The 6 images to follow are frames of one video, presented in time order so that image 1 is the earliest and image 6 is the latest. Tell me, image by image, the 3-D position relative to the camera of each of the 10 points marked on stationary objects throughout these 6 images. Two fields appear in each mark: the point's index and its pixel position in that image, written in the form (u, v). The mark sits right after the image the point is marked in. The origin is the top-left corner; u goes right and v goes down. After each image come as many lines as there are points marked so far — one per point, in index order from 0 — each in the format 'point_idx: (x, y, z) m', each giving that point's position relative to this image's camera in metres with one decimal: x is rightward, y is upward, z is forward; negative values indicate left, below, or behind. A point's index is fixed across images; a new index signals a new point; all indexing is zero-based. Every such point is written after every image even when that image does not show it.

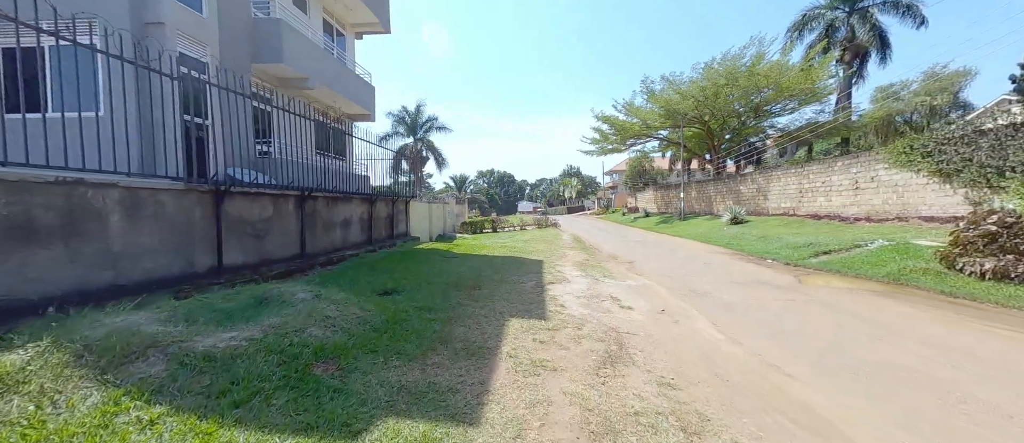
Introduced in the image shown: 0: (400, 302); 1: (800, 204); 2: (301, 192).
0: (-1.3, -1.0, +4.3) m
1: (+13.1, +0.8, +16.4) m
2: (-3.7, +0.5, +6.4) m
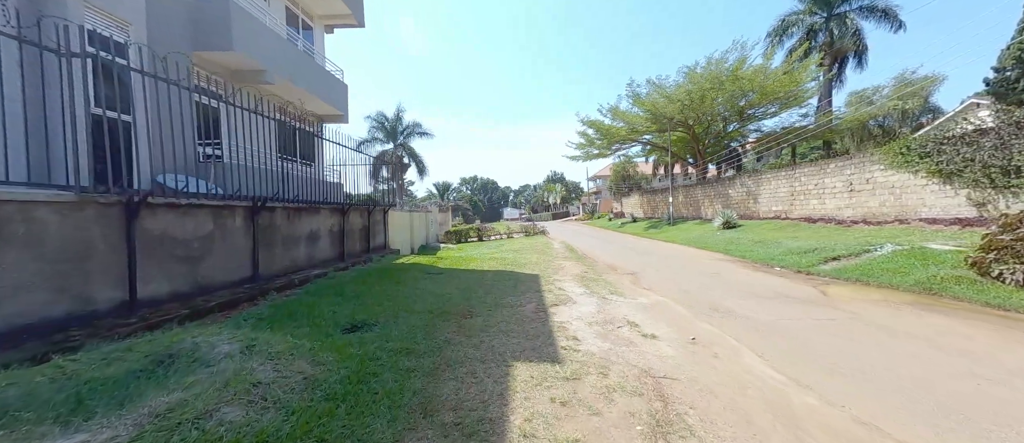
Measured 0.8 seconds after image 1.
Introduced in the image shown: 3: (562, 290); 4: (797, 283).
0: (-1.3, -1.1, +3.3) m
1: (+12.5, +0.7, +16.1) m
2: (-3.8, +0.3, +5.3) m
3: (+0.9, -1.2, +6.1) m
4: (+5.7, -1.2, +7.2) m
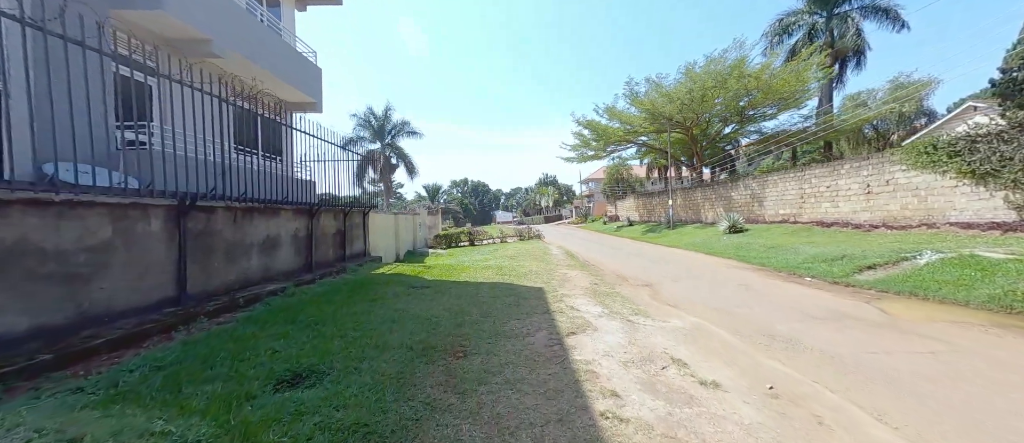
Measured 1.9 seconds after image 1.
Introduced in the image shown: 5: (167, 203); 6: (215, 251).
0: (-1.2, -1.2, +2.1) m
1: (+12.3, +0.5, +15.3) m
2: (-3.8, +0.2, +4.1) m
3: (+0.9, -1.2, +5.0) m
4: (+5.7, -1.3, +6.2) m
5: (-3.8, +0.2, +4.0) m
6: (-3.9, -0.4, +4.7) m
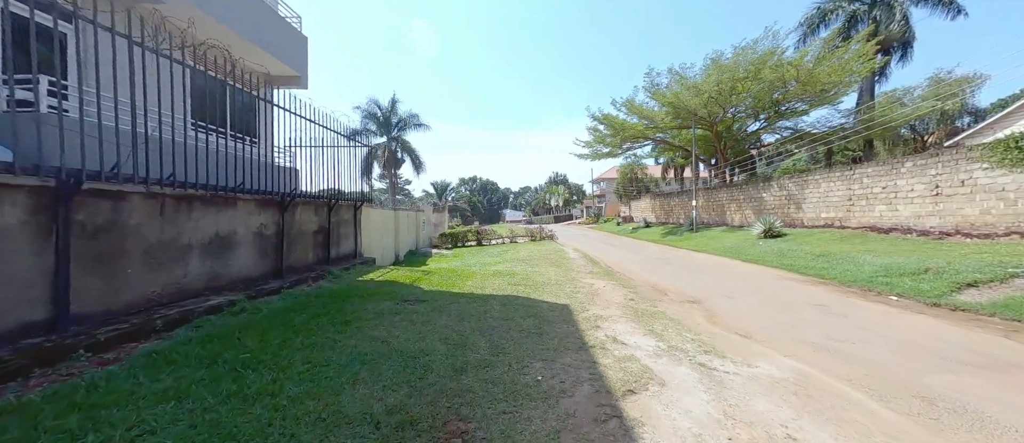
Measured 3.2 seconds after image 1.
0: (-1.1, -1.1, +0.8) m
1: (+12.8, +0.3, +13.7) m
2: (-3.5, +0.3, +2.8) m
3: (+1.1, -1.2, +3.6) m
4: (+6.0, -1.4, +4.7) m
5: (-3.6, +0.3, +2.7) m
6: (-3.6, -0.3, +3.4) m
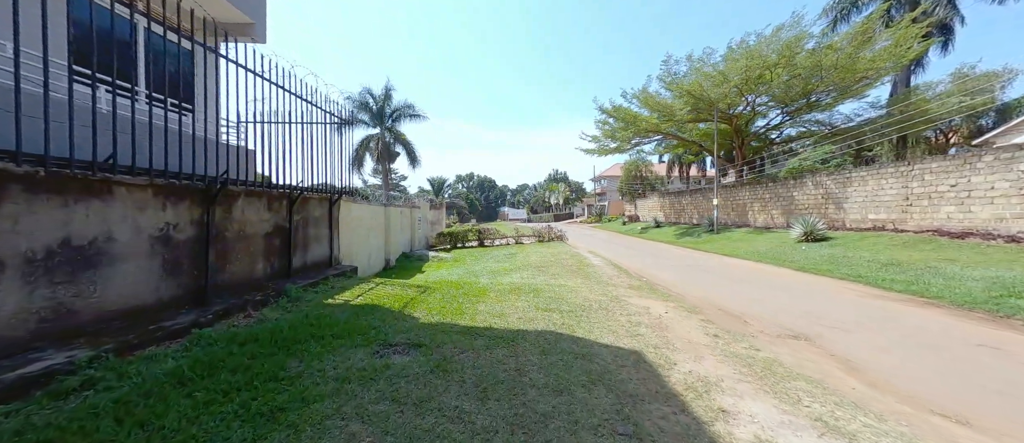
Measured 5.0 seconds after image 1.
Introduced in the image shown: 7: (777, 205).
0: (-0.6, -1.2, -1.0) m
1: (+13.1, +0.2, +12.0) m
2: (-3.1, +0.3, +1.0) m
3: (+1.5, -1.3, +1.8) m
4: (+6.4, -1.5, +3.0) m
5: (-3.2, +0.3, +0.9) m
6: (-3.2, -0.3, +1.6) m
7: (+12.8, +0.8, +17.6) m
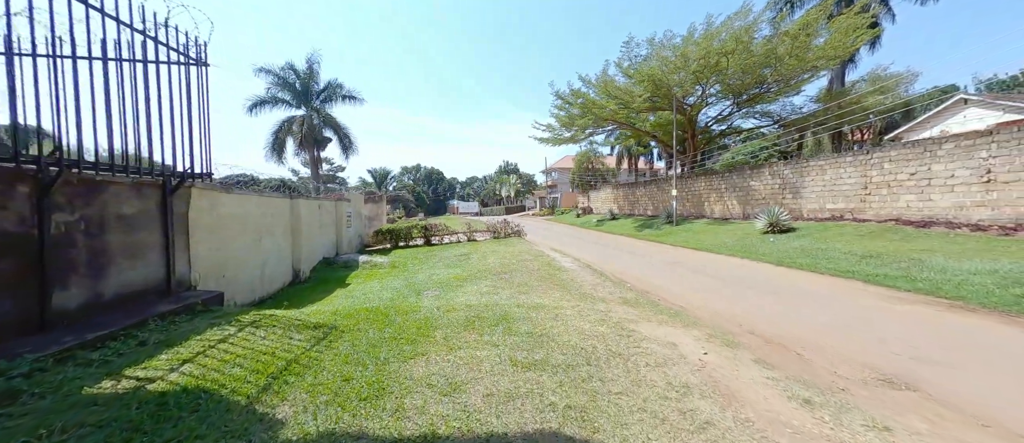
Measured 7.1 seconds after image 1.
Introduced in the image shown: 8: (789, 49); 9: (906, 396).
0: (-0.1, -1.3, -2.9) m
1: (+11.6, +0.6, +11.9) m
2: (-2.9, +0.2, -1.3) m
3: (+1.6, -1.3, +0.2) m
4: (+6.2, -1.4, +2.1) m
5: (-3.0, +0.2, -1.4) m
6: (-3.1, -0.4, -0.7) m
7: (+10.6, +1.3, +17.4) m
8: (+13.1, +8.2, +17.0) m
9: (+3.0, -1.3, +2.8) m
